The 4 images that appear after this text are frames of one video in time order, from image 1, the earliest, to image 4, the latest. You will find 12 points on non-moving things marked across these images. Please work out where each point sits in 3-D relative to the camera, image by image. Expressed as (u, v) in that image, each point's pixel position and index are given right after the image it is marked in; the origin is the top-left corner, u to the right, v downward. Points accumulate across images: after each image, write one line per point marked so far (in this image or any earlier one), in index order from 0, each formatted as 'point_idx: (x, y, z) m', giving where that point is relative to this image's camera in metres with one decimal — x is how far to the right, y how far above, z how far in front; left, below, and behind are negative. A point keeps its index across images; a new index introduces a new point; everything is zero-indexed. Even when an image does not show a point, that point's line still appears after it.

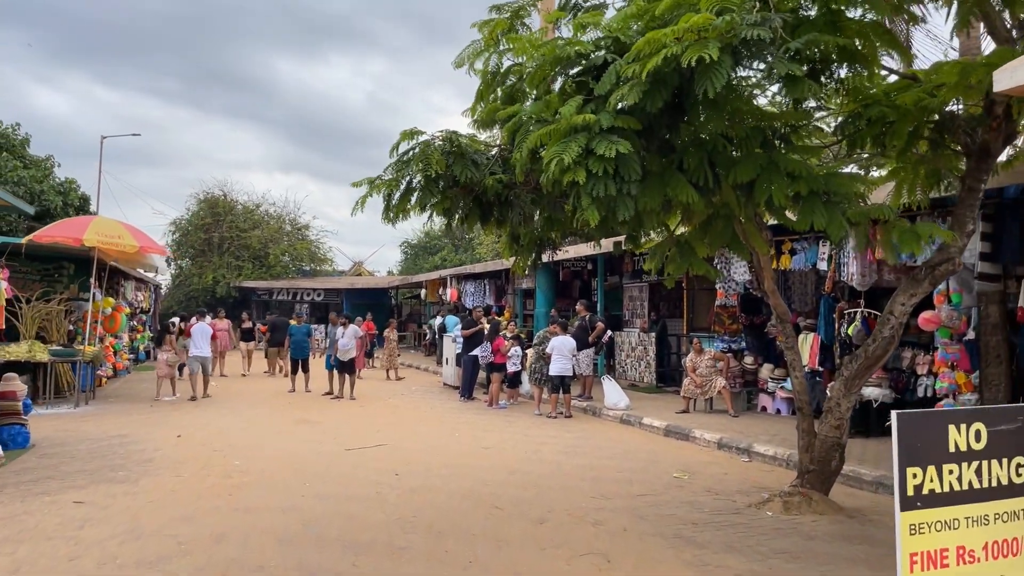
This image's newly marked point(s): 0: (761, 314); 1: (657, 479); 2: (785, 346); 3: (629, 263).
0: (+3.8, -0.4, +11.8) m
1: (+1.4, -1.8, +7.2) m
2: (+2.3, -0.5, +6.4) m
3: (+2.4, +0.5, +15.8) m
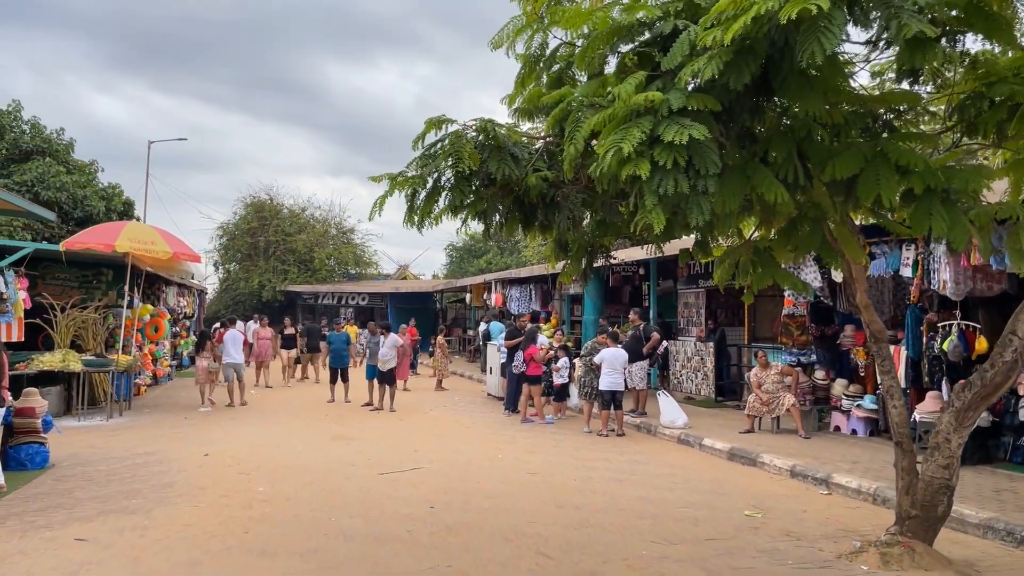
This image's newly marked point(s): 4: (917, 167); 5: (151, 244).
0: (+4.5, -0.5, +10.8) m
1: (+1.8, -1.9, +6.3) m
2: (+2.6, -0.6, +5.5) m
3: (+3.3, +0.4, +14.8) m
4: (+2.1, +0.6, +4.0) m
5: (-5.6, +0.7, +11.8) m
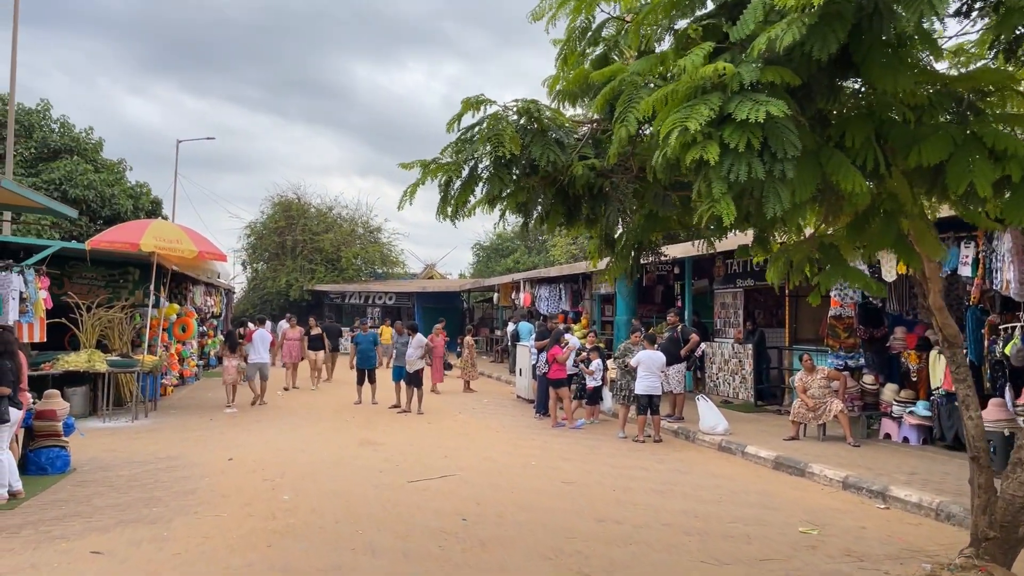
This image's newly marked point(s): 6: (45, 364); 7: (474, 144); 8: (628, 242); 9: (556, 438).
0: (+5.0, -0.5, +10.2) m
1: (+2.1, -1.9, +5.9) m
2: (+2.9, -0.6, +5.0) m
3: (+3.9, +0.4, +14.3) m
4: (+2.4, +0.6, +3.6) m
5: (-5.1, +0.7, +11.6) m
6: (-7.3, -1.2, +12.0) m
7: (-0.2, +0.7, +3.6) m
8: (+0.7, +0.3, +4.5) m
9: (+0.6, -2.0, +10.3) m
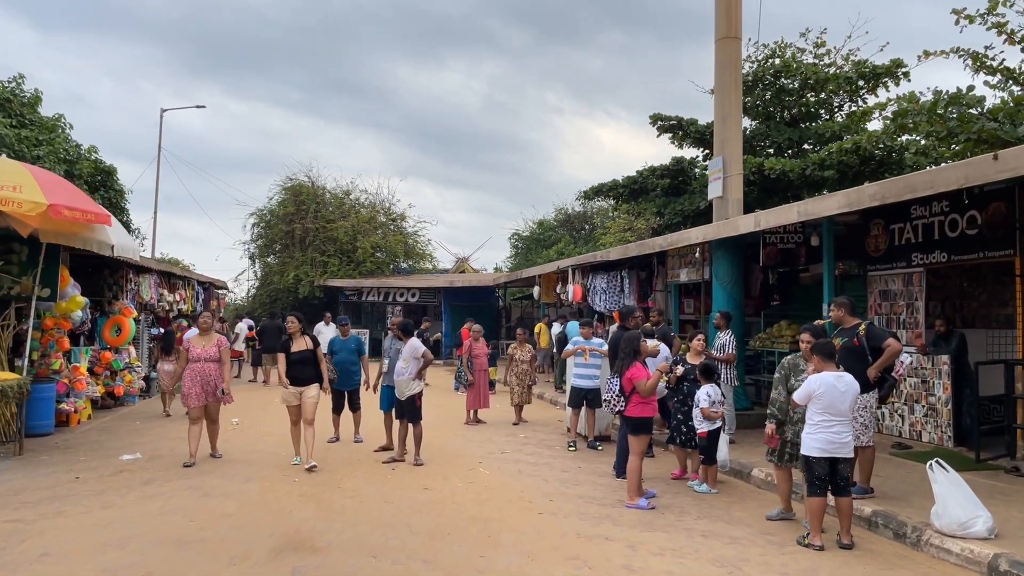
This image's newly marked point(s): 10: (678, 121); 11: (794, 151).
0: (+5.3, -0.2, +5.2) m
1: (+2.2, -1.6, +1.0) m
2: (+3.0, -0.3, 0.0) m
3: (+4.5, +0.6, +9.3) m
4: (+2.4, +0.9, -1.3) m
5: (-4.6, +0.9, +7.1) m
6: (-6.8, -1.0, +7.6) m
7: (-0.1, +0.9, -1.2) m
8: (+0.8, +0.5, -0.3) m
9: (+1.0, -1.8, +5.5) m
10: (+3.9, +3.9, +17.9) m
11: (+6.1, +2.9, +16.5) m
